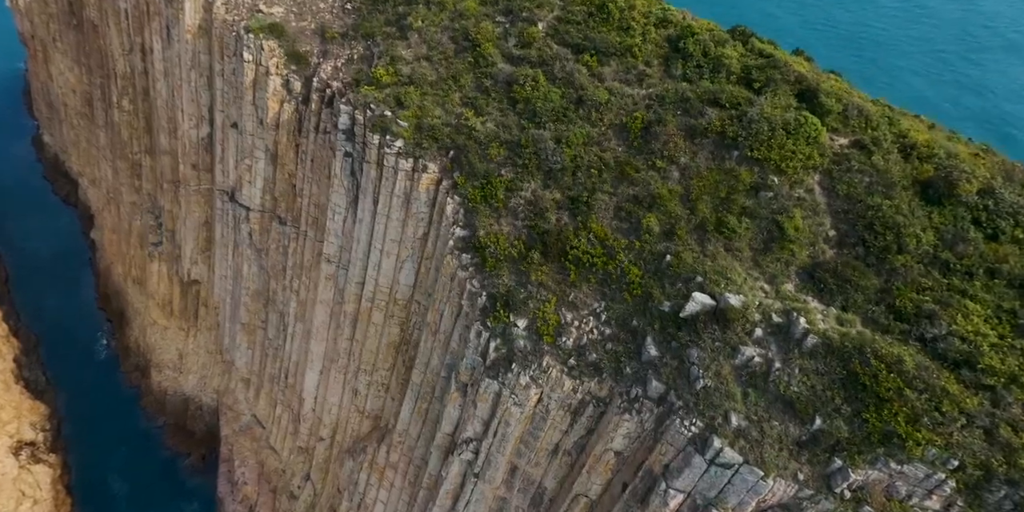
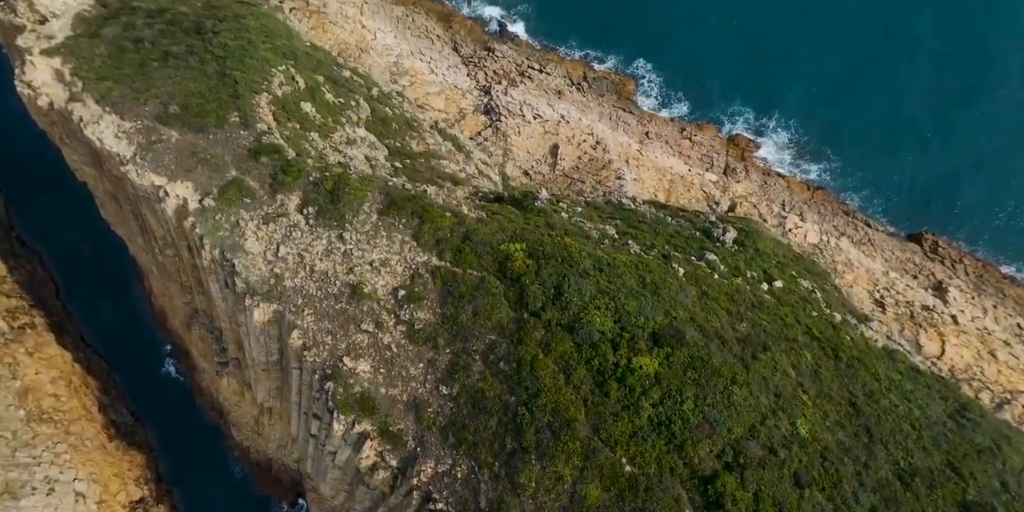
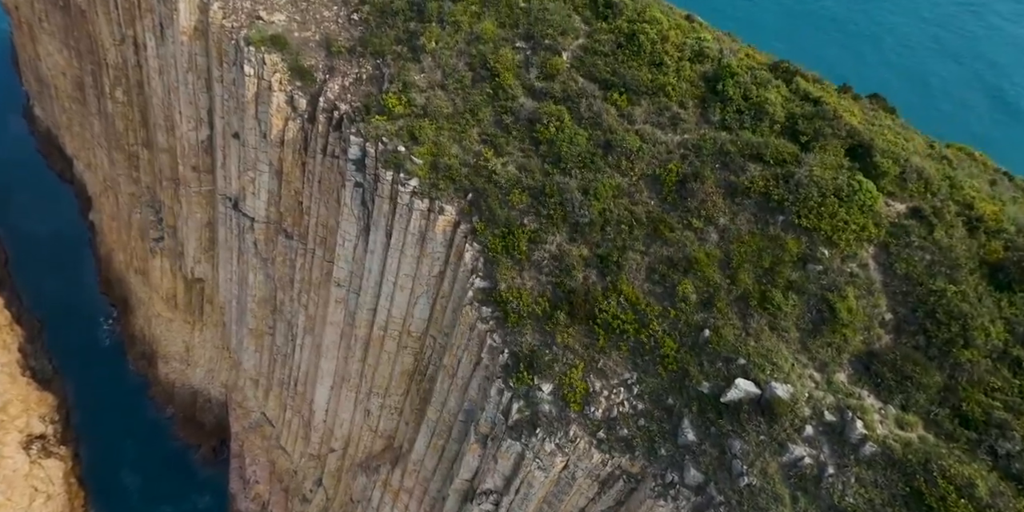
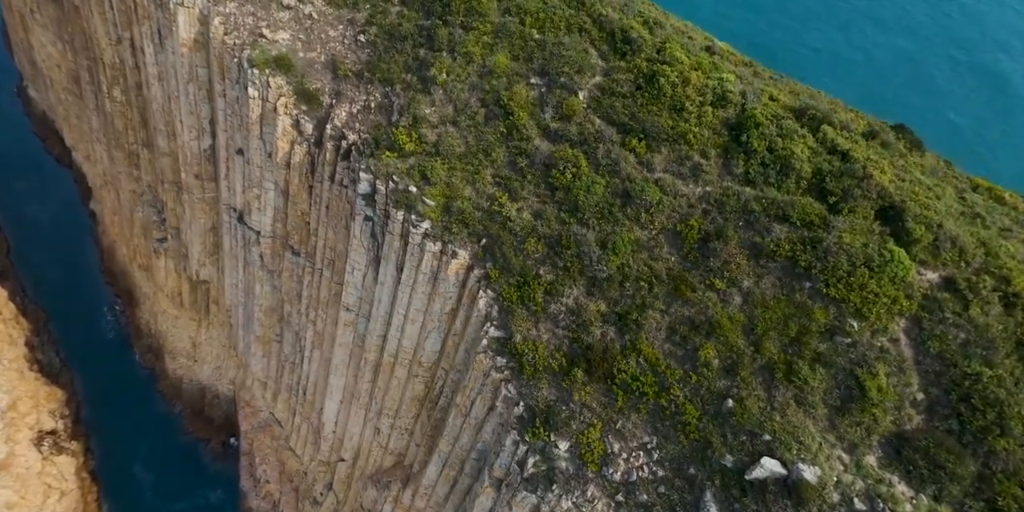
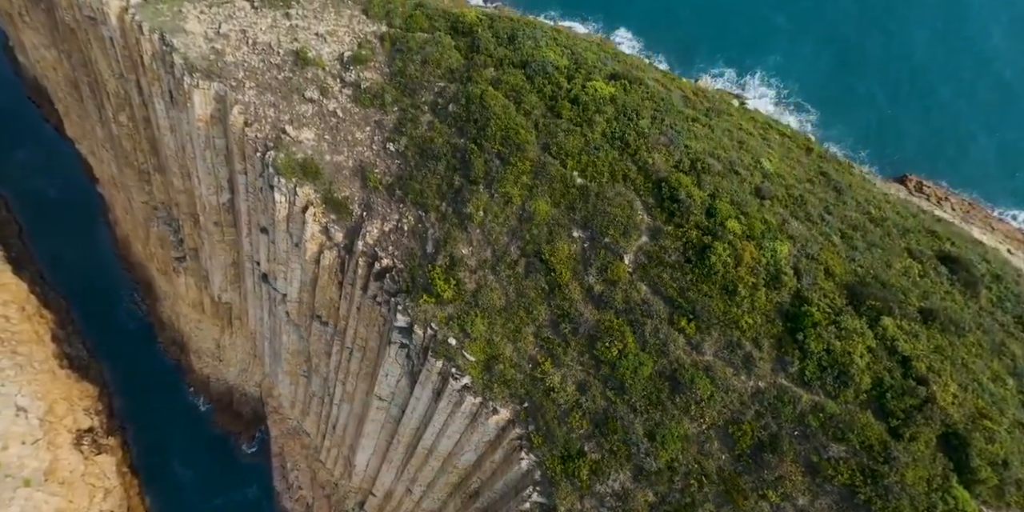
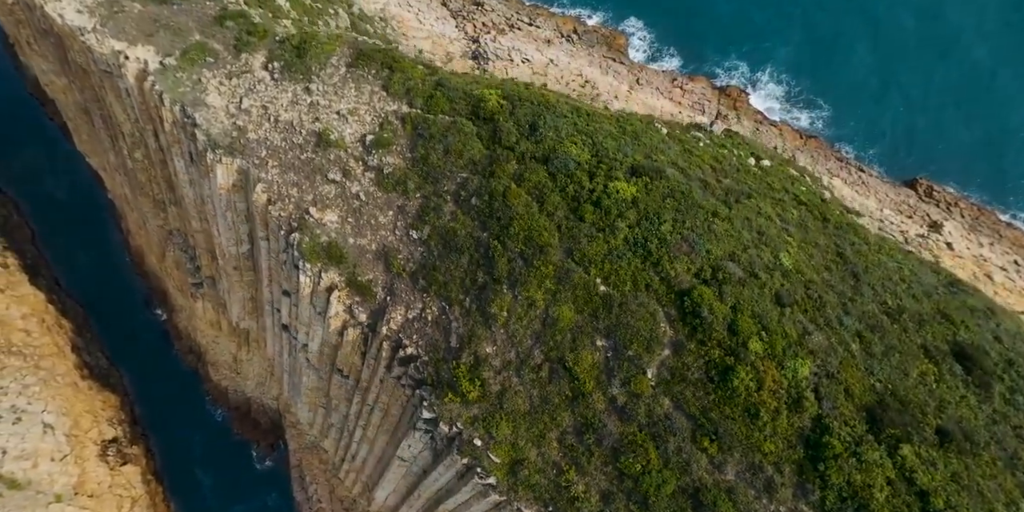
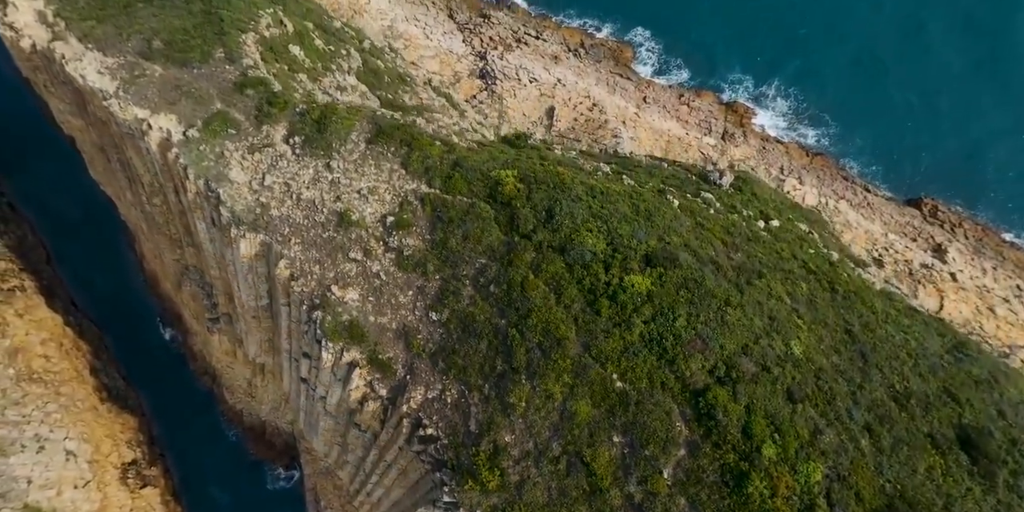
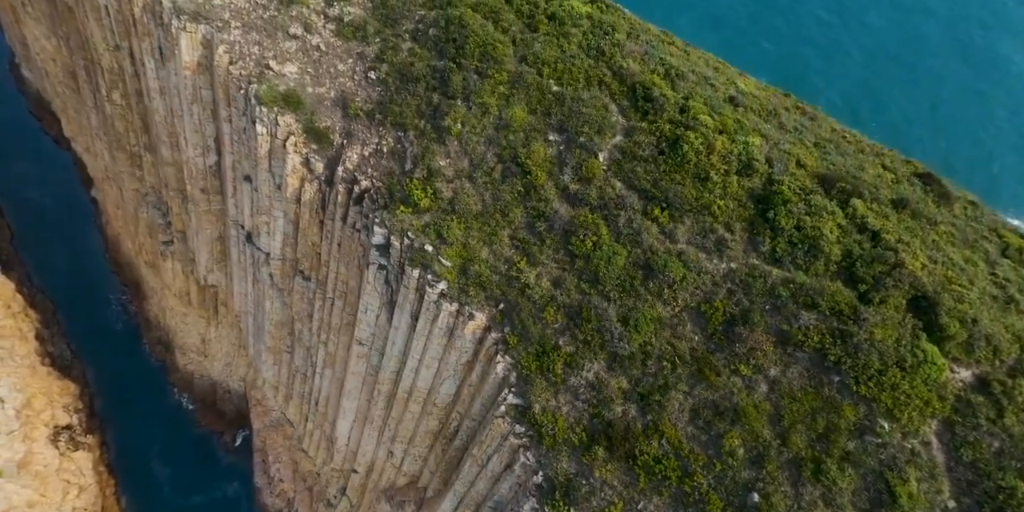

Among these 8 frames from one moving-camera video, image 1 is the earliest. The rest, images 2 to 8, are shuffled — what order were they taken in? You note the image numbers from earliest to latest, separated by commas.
3, 4, 8, 5, 6, 7, 2
